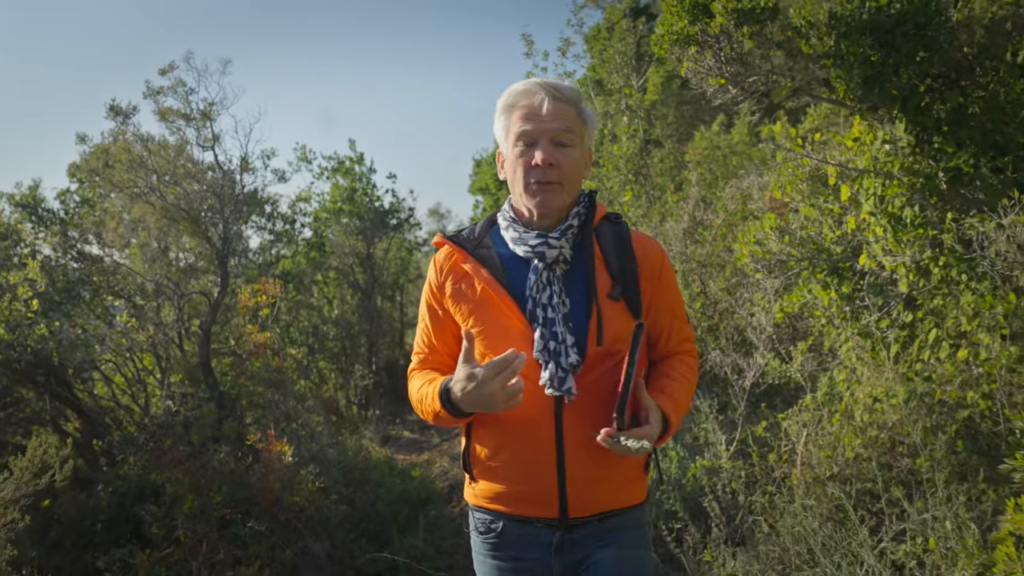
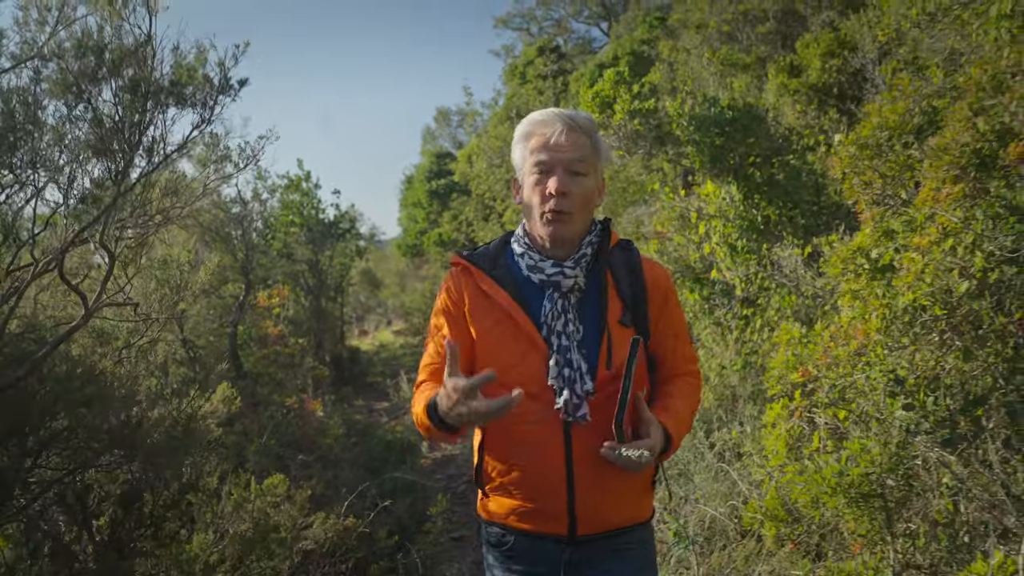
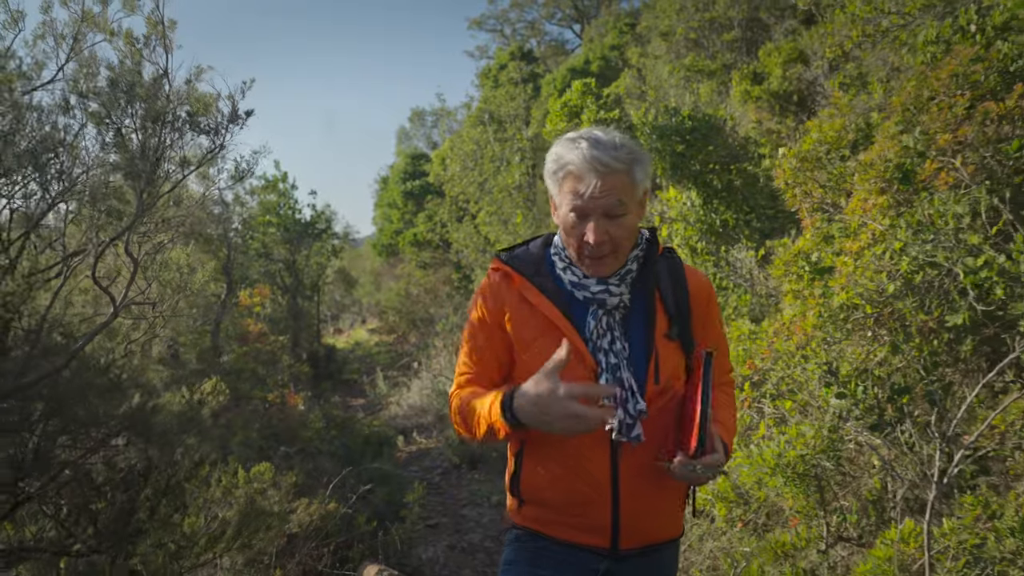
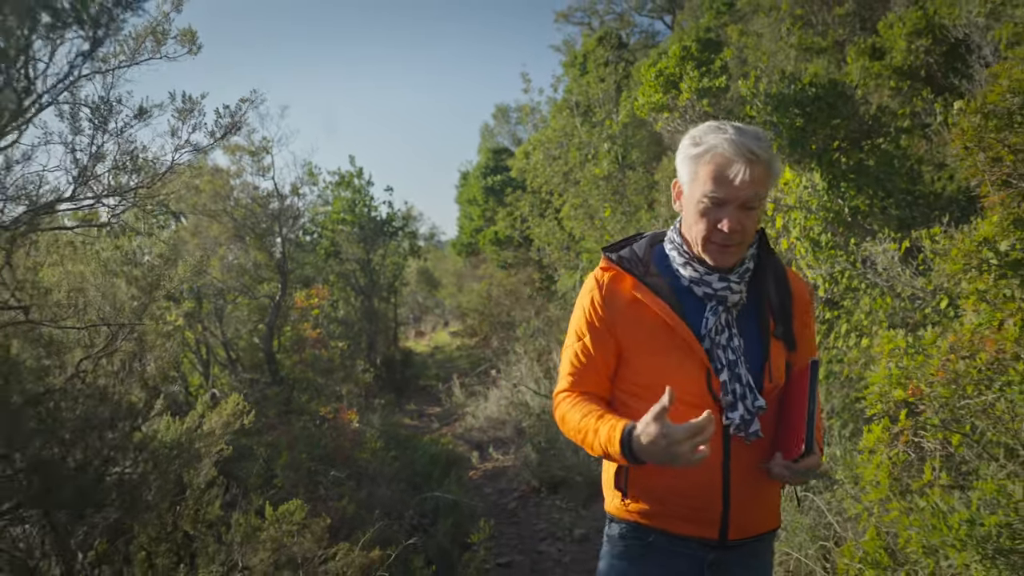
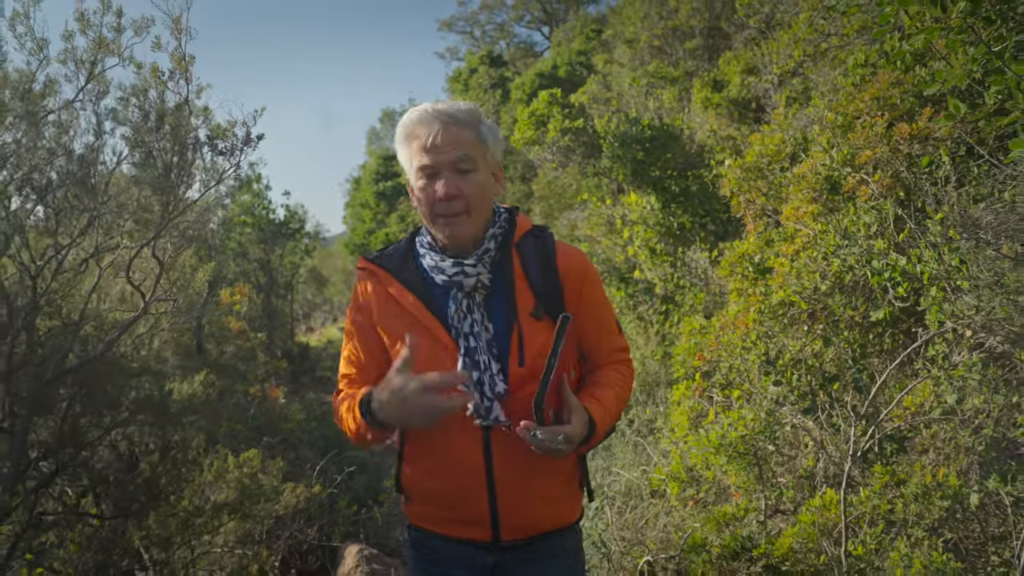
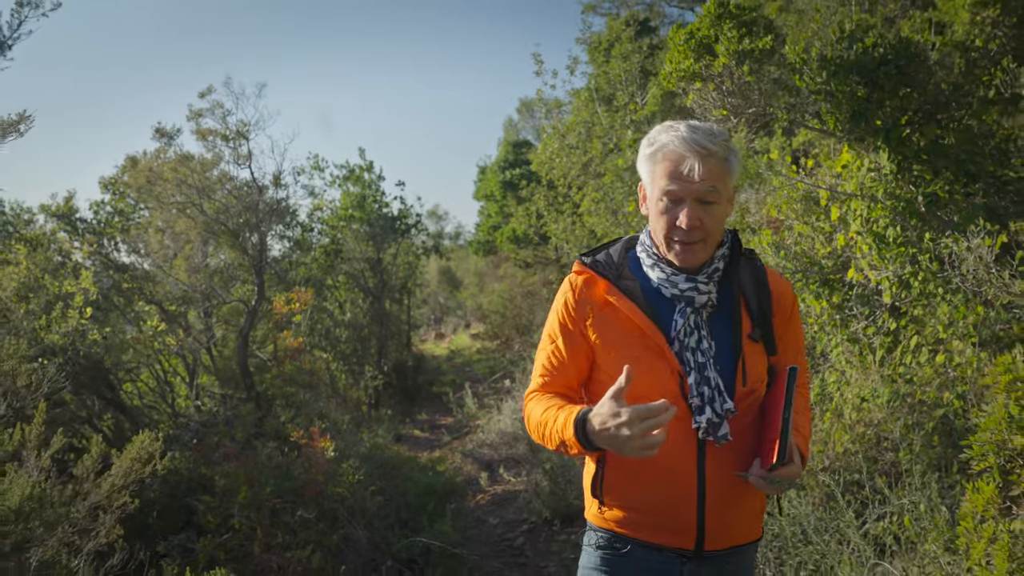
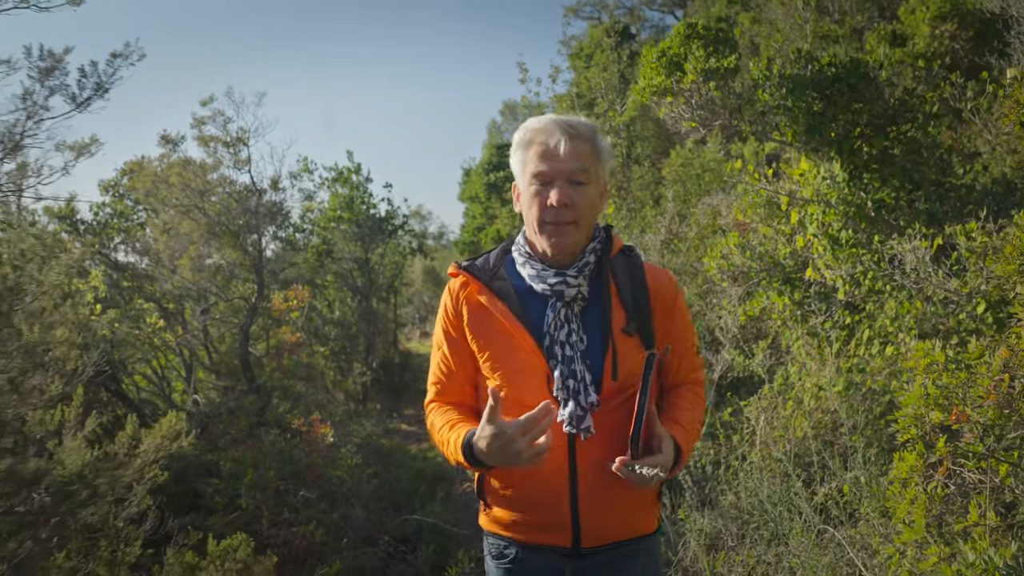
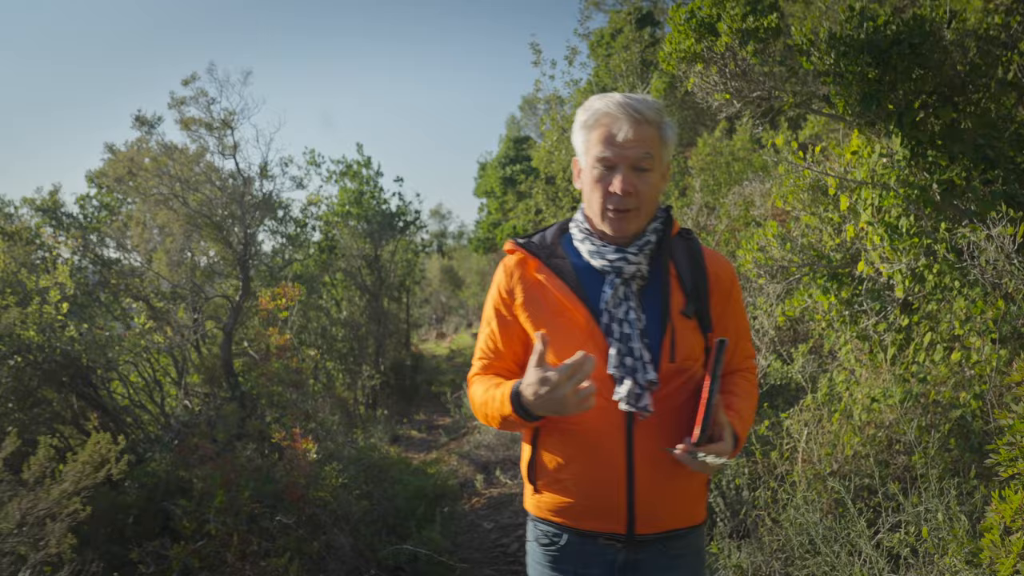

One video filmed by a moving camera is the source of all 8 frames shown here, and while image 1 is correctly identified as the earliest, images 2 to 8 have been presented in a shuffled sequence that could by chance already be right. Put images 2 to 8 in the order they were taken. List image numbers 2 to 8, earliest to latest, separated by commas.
8, 6, 7, 4, 2, 3, 5
